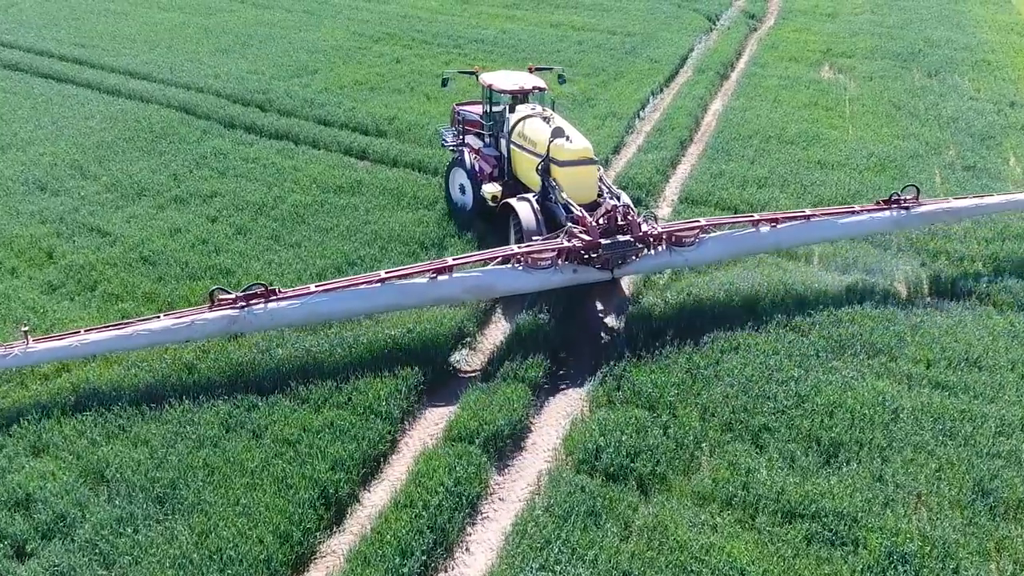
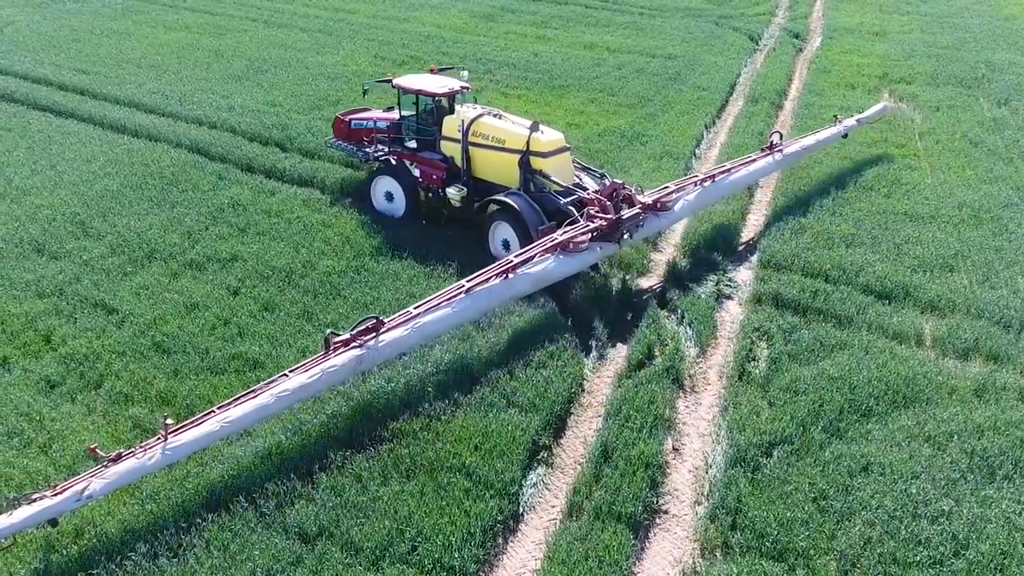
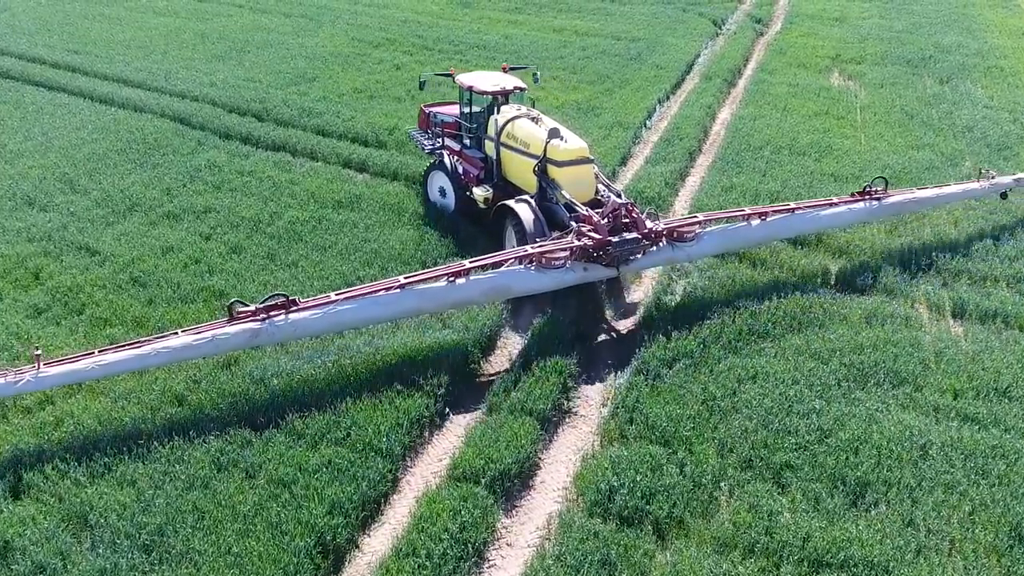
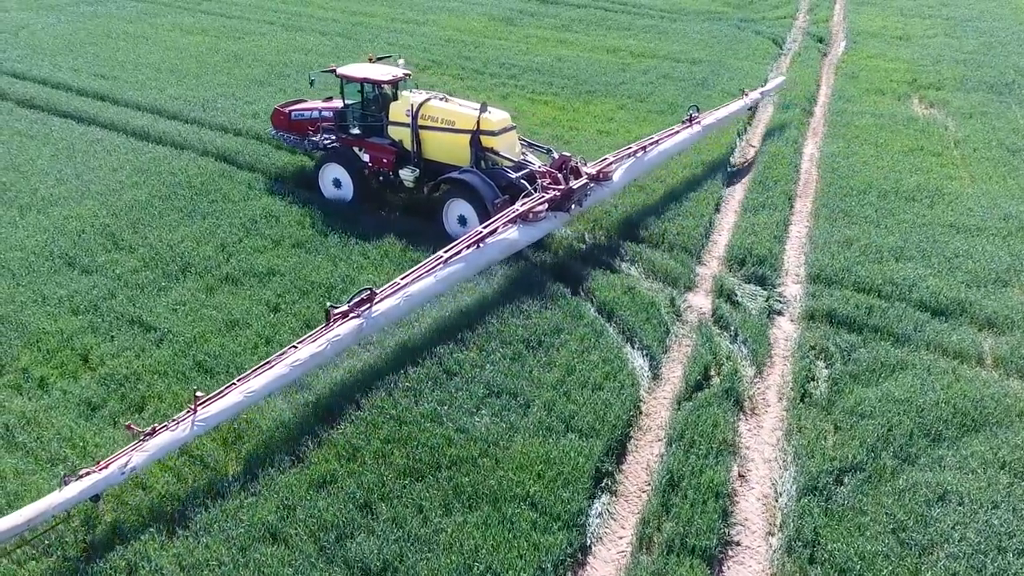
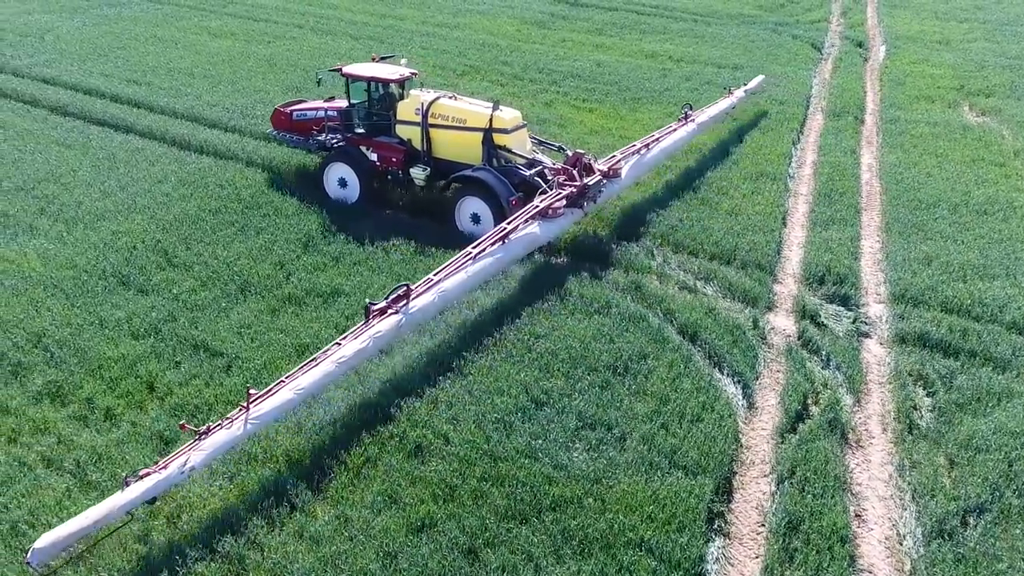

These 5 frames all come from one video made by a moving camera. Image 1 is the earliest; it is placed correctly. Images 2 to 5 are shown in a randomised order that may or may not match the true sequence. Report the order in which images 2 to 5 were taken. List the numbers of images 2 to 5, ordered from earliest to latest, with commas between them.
3, 2, 4, 5
